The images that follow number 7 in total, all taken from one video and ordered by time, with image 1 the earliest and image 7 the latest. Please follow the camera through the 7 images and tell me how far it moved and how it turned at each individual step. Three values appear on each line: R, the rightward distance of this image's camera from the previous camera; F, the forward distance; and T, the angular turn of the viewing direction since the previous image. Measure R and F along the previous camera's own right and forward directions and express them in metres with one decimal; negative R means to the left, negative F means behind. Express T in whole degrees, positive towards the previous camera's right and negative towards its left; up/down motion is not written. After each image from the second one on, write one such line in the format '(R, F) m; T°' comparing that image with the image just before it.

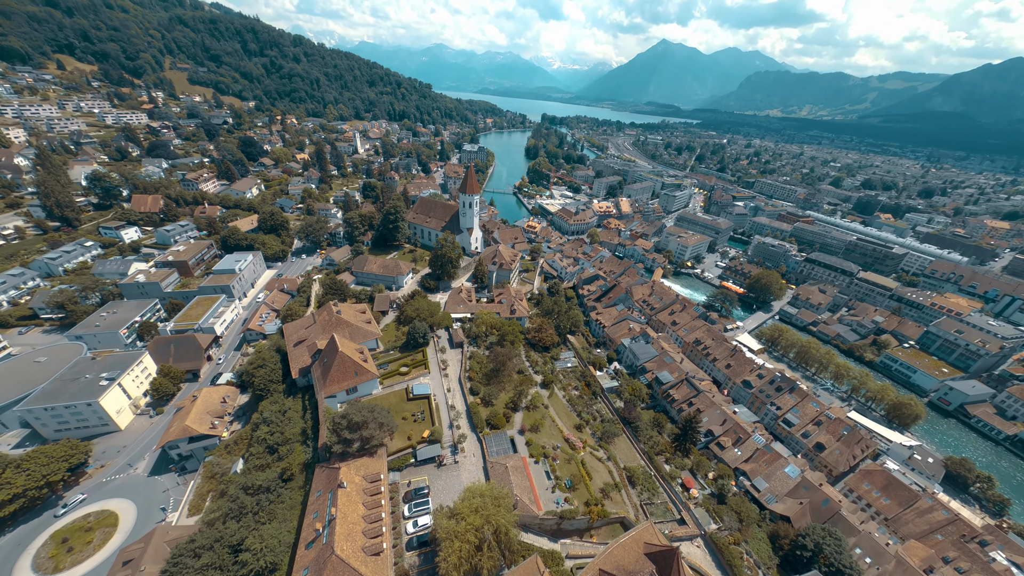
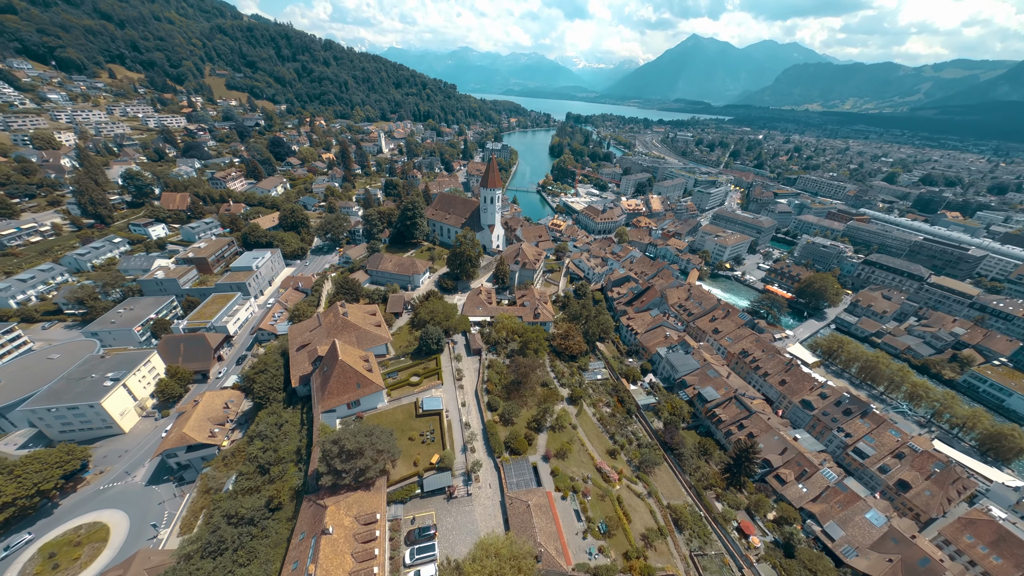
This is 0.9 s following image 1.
(-0.4, +5.0) m; -4°
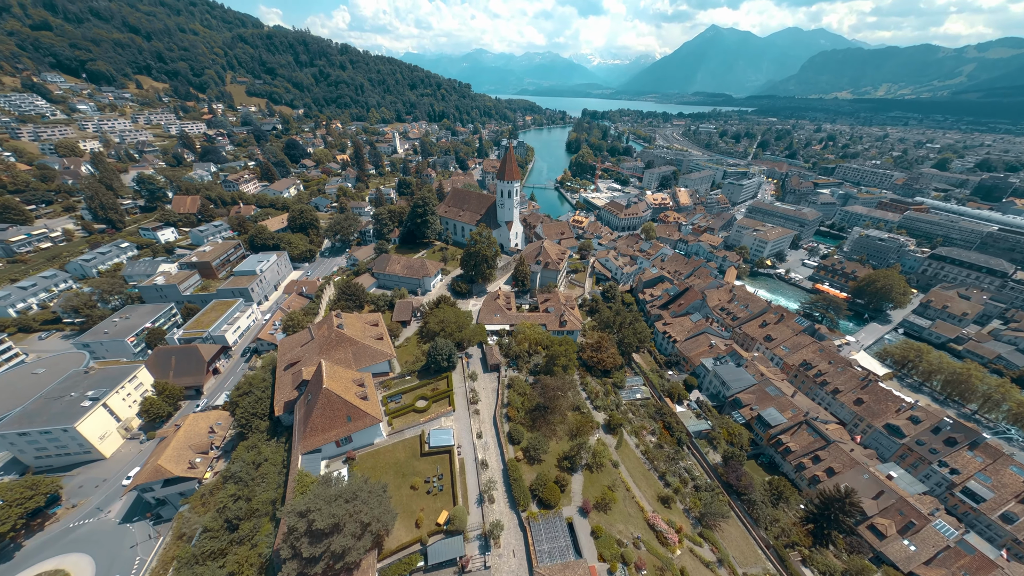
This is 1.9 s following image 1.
(-0.8, +6.4) m; -3°
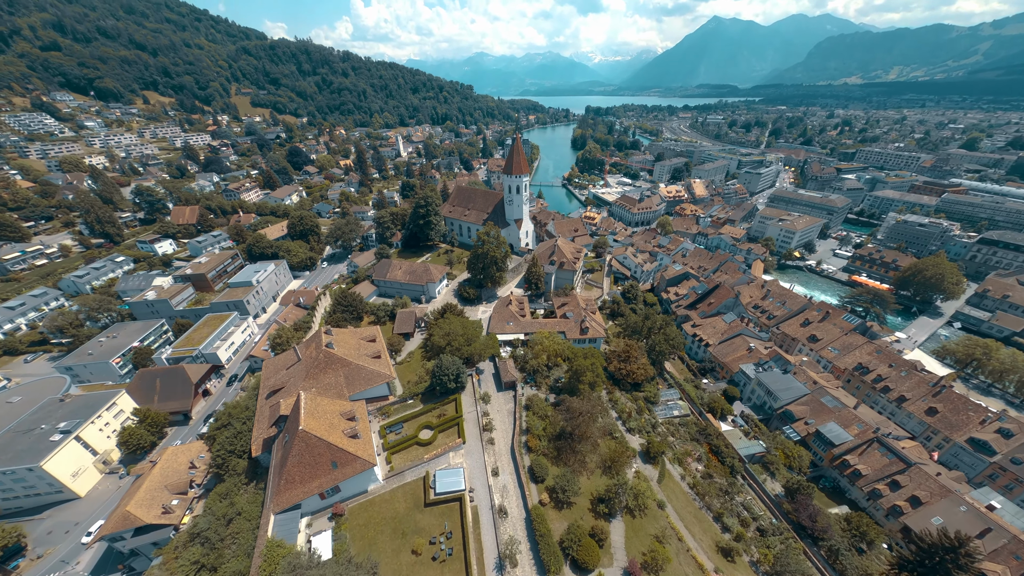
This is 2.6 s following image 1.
(-0.6, +4.8) m; -1°
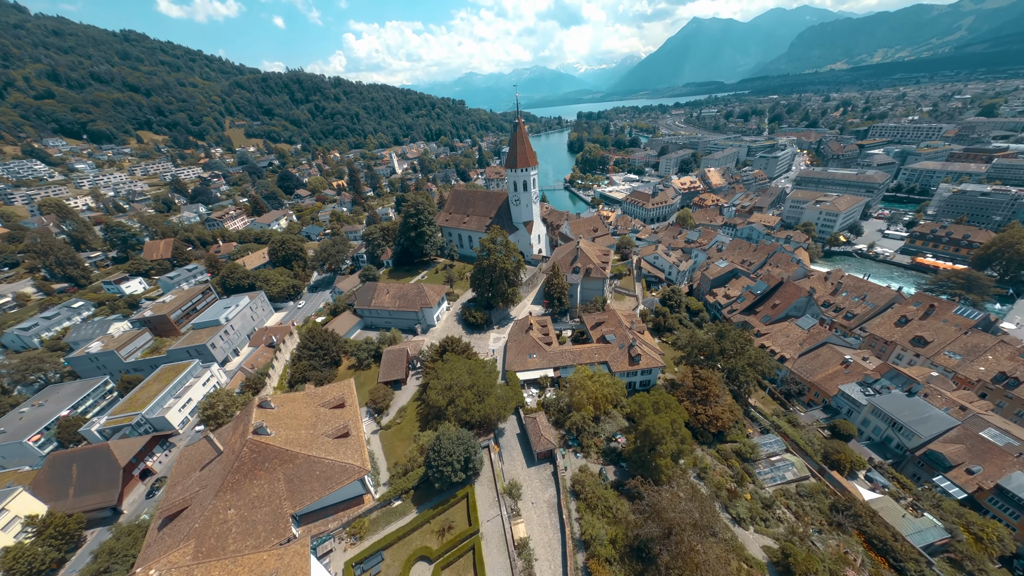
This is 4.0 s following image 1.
(-1.2, +10.0) m; -1°
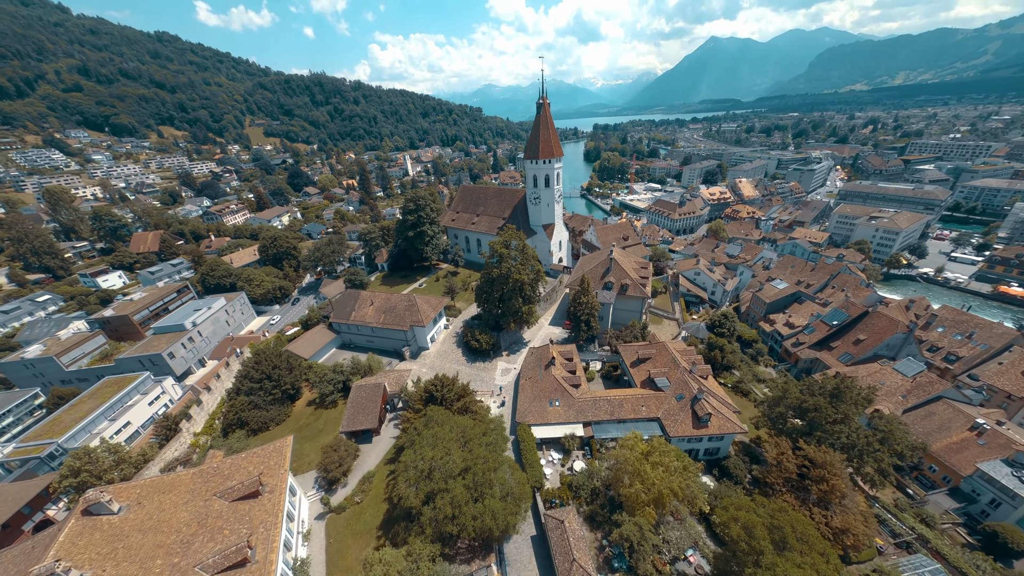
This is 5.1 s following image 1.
(-0.6, +8.1) m; -2°
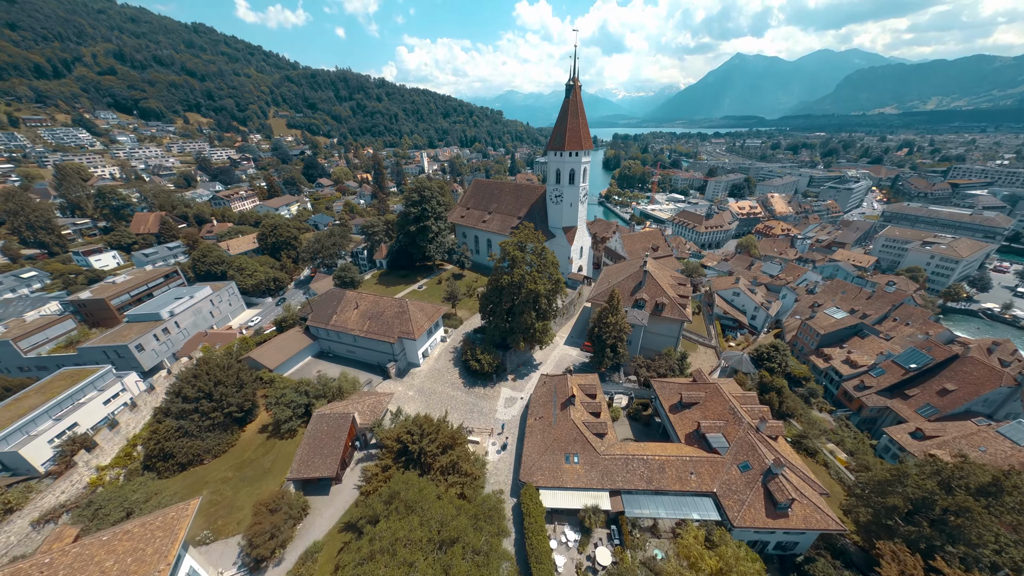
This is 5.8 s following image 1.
(-0.3, +5.3) m; -2°
